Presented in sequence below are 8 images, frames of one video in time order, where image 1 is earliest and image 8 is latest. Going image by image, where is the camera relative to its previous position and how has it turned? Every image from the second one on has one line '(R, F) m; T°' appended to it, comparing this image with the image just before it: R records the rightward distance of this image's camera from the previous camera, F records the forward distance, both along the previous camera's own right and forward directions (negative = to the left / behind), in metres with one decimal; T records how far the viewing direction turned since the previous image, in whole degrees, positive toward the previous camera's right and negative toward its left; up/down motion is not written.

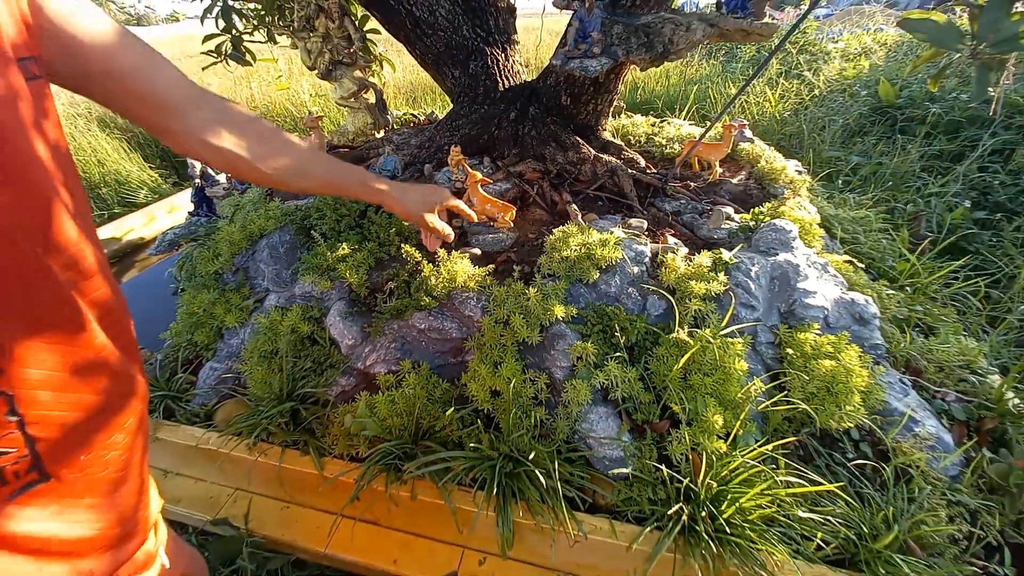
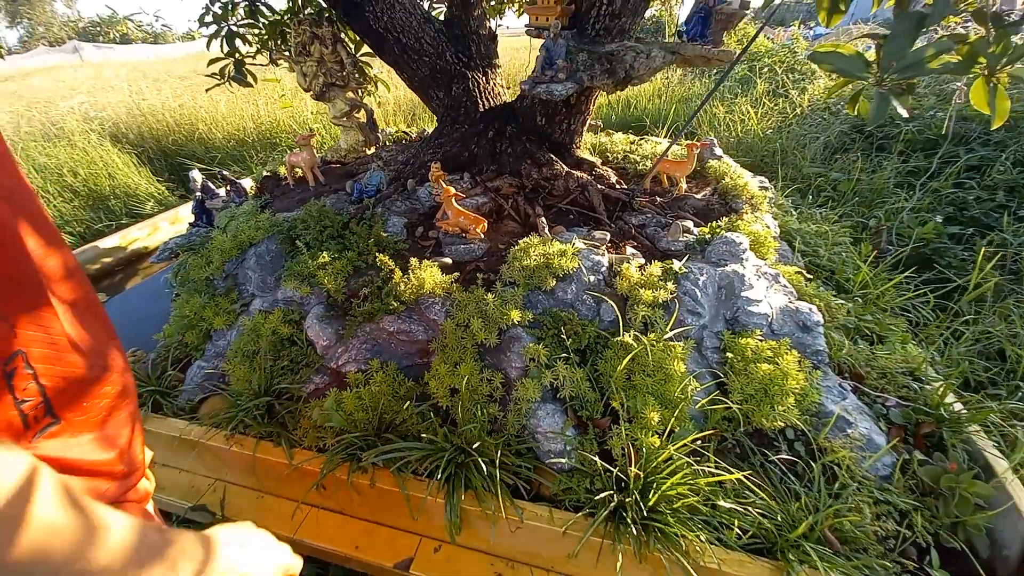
(+0.2, -0.1) m; -1°
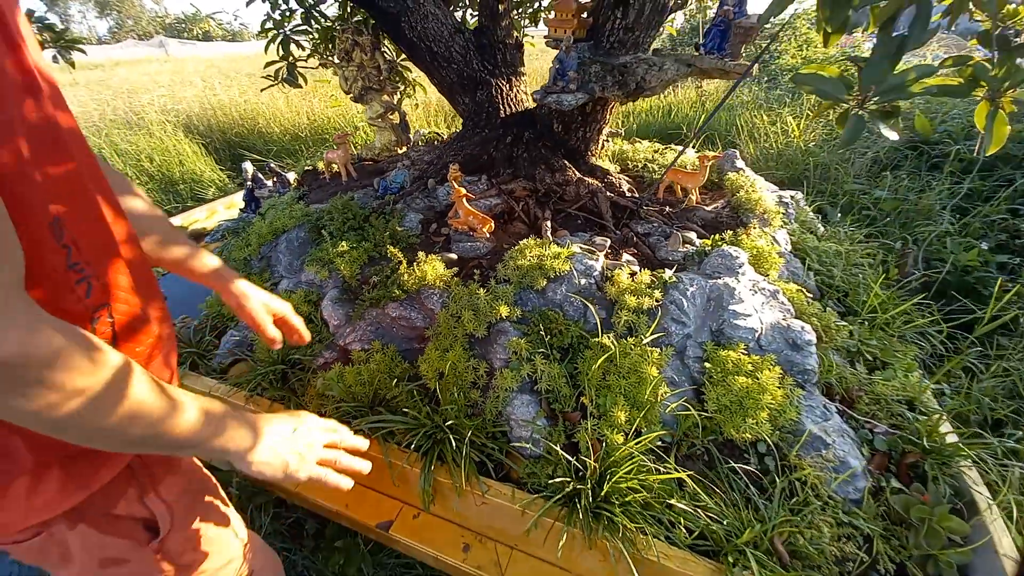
(+0.2, -0.1) m; -5°
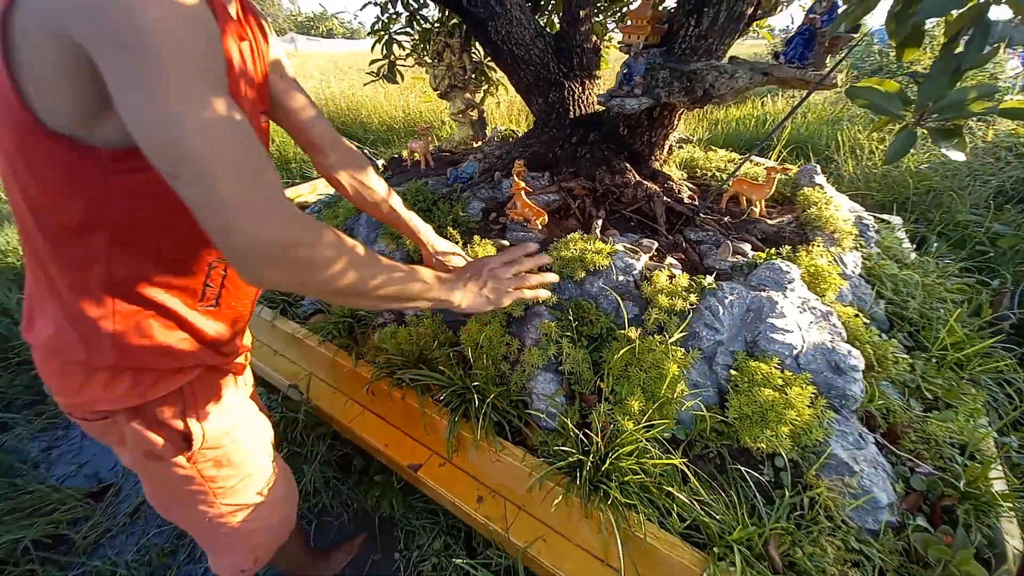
(+0.2, -0.2) m; -10°
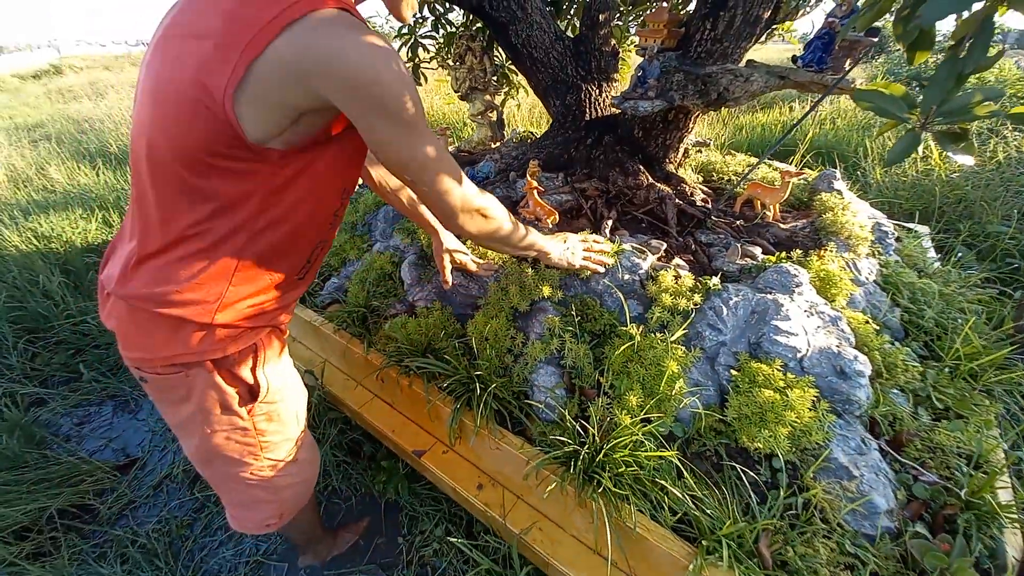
(+0.1, -0.1) m; -3°
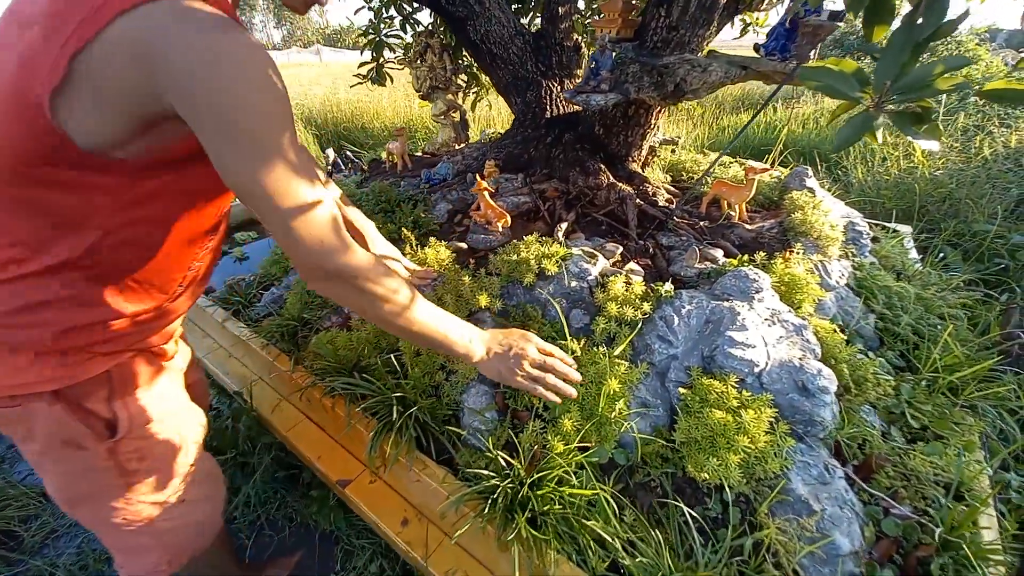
(+0.3, +0.2) m; 0°
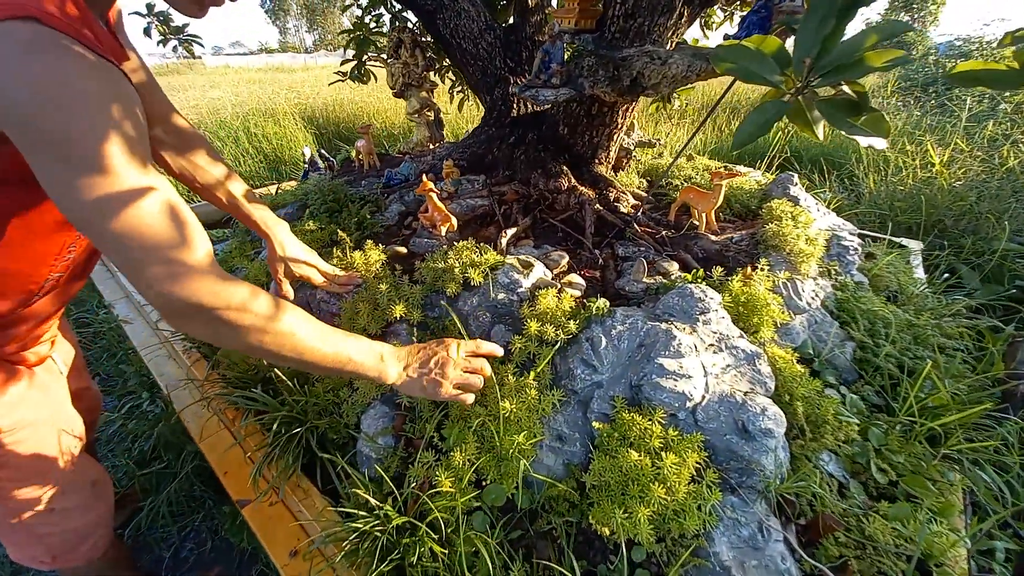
(+0.4, +0.2) m; -3°
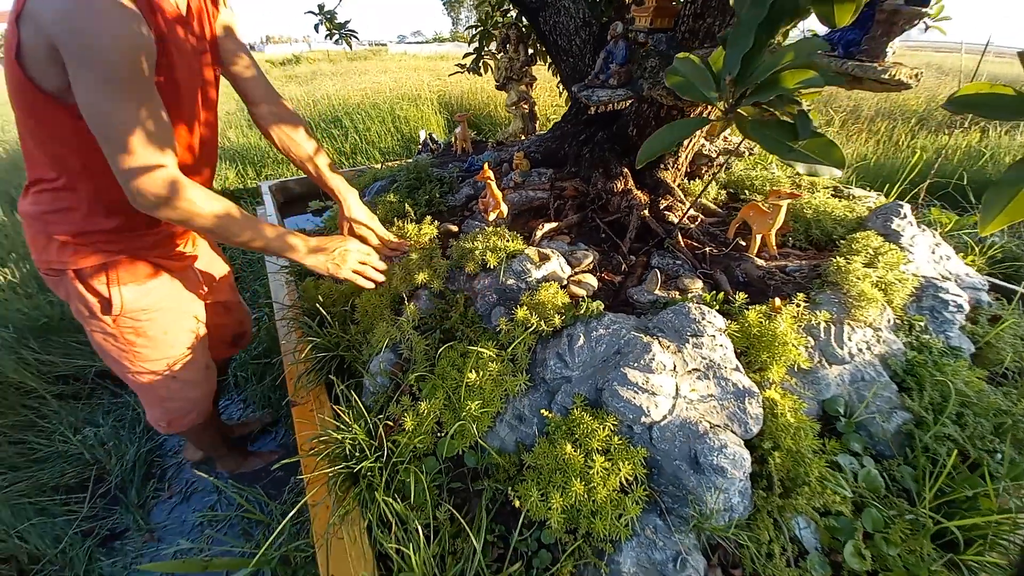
(+0.5, -0.1) m; -16°
